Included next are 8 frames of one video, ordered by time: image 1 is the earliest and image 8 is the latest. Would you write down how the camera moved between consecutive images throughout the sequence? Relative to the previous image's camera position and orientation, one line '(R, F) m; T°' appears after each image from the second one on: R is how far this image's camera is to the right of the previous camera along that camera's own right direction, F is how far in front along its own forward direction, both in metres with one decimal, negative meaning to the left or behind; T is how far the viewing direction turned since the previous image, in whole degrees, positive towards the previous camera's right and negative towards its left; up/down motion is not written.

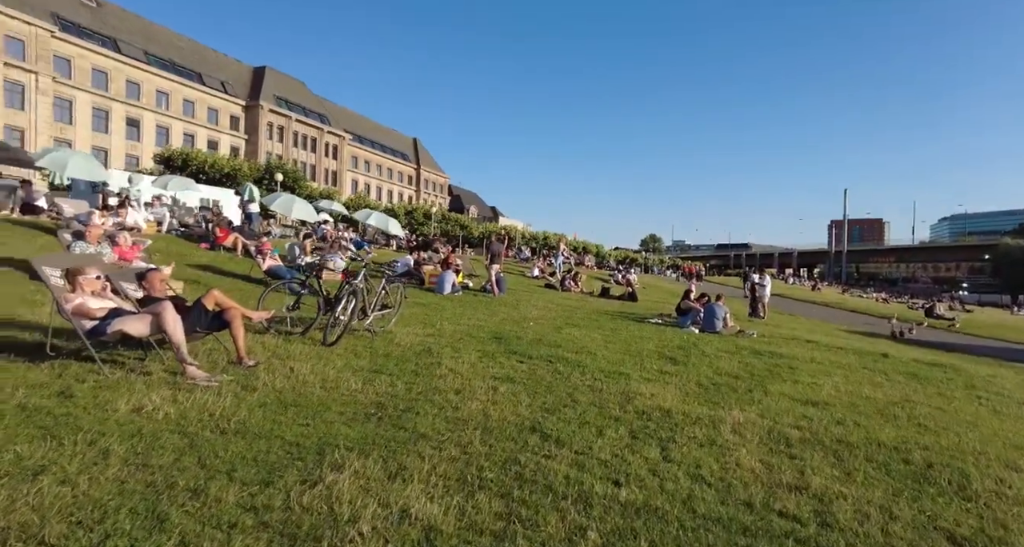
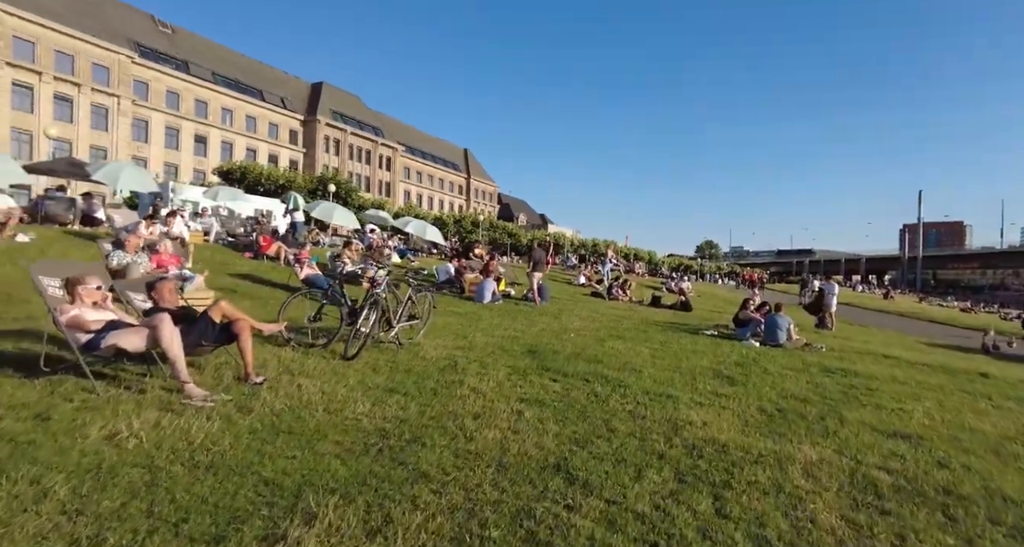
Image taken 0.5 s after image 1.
(+0.2, +0.8) m; -5°
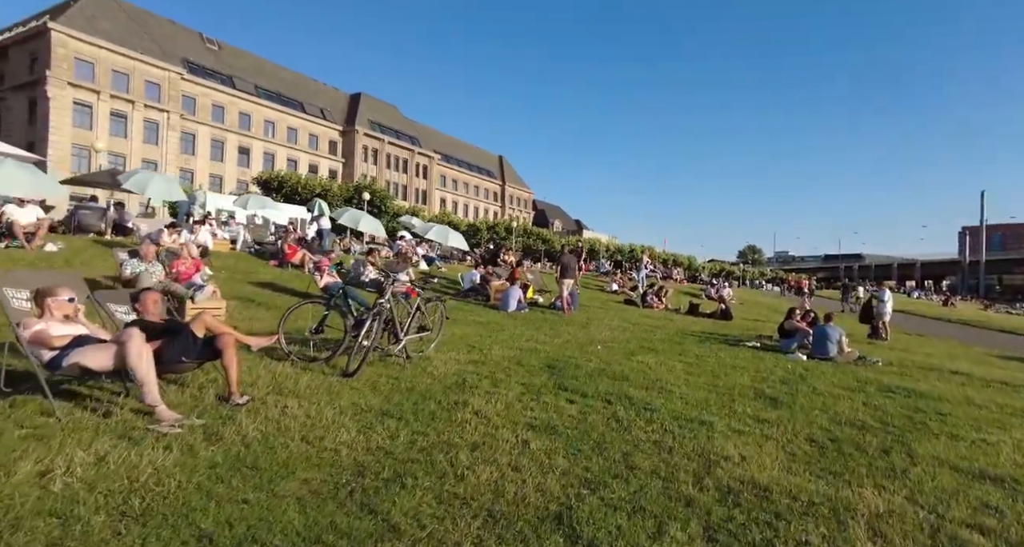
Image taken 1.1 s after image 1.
(+0.3, +0.8) m; -4°
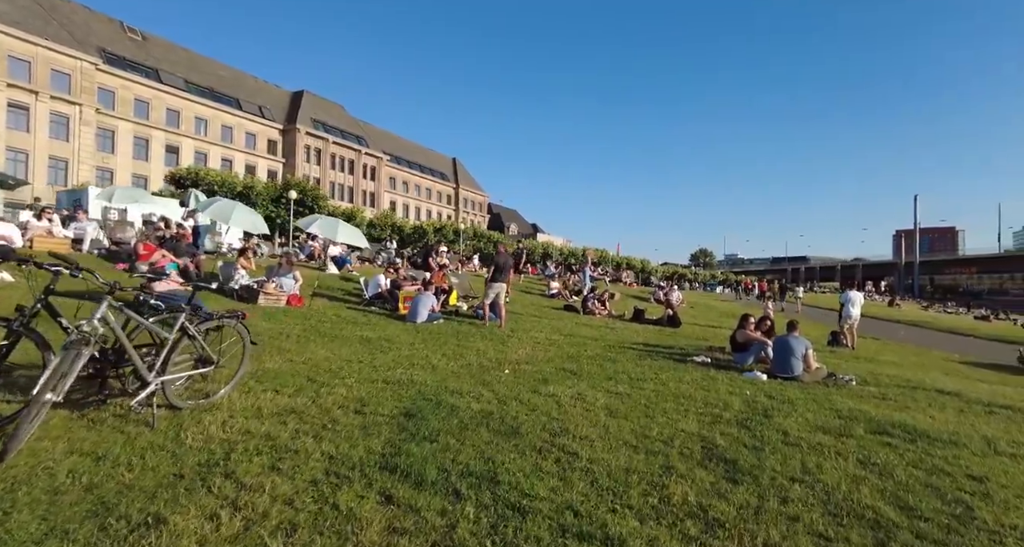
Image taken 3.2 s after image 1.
(+1.3, +2.9) m; +4°
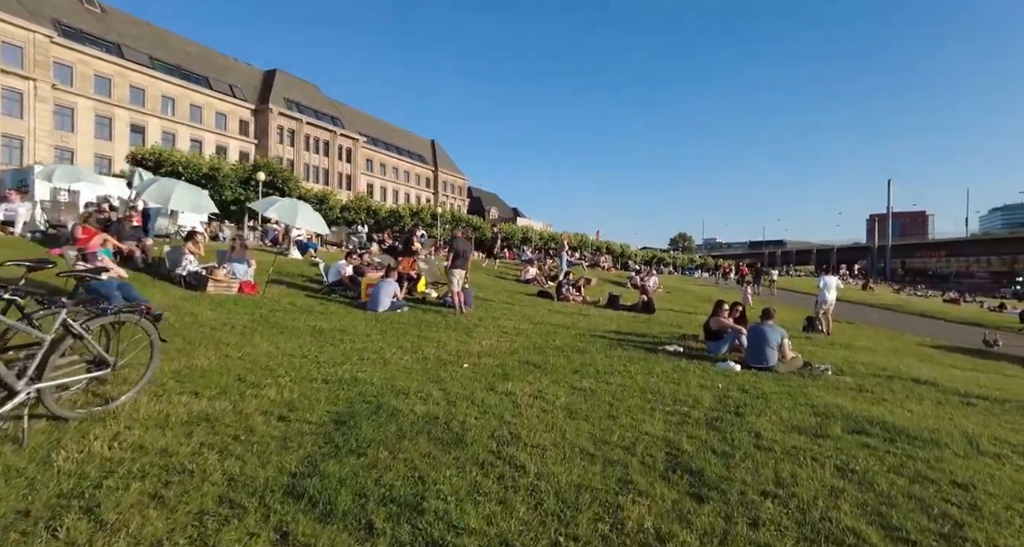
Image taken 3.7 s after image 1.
(+0.3, +0.7) m; +2°
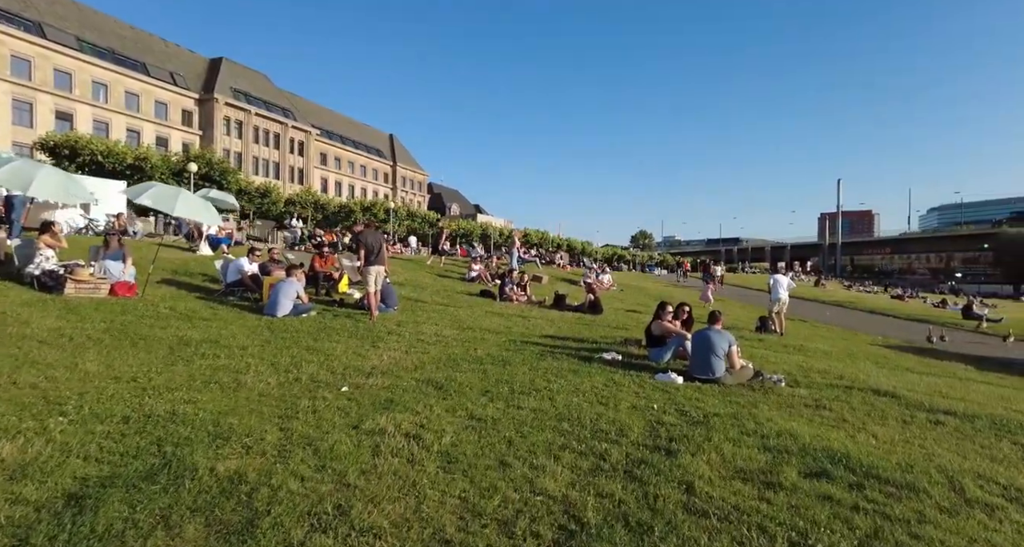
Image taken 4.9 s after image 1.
(+0.9, +1.6) m; +4°
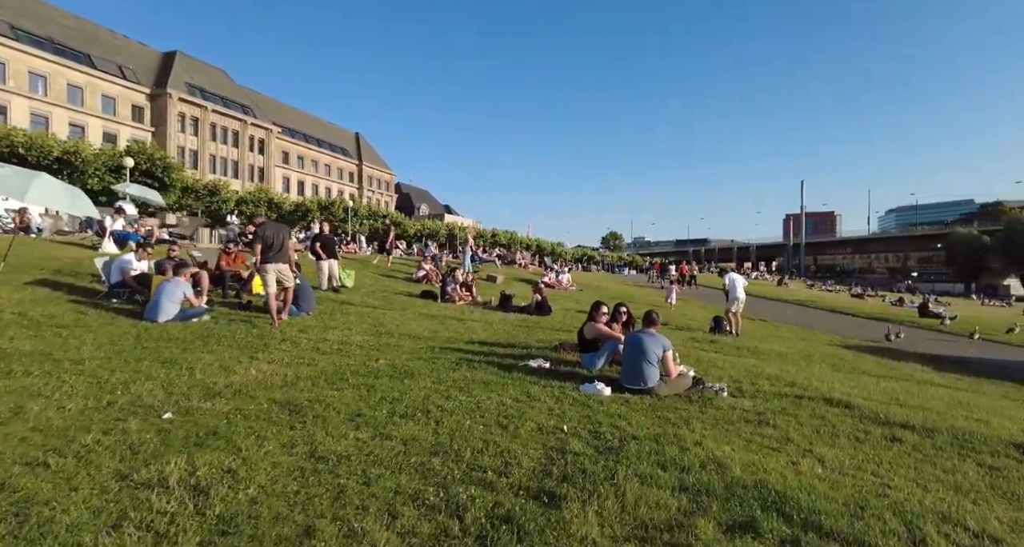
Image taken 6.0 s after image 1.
(+1.0, +1.3) m; +3°
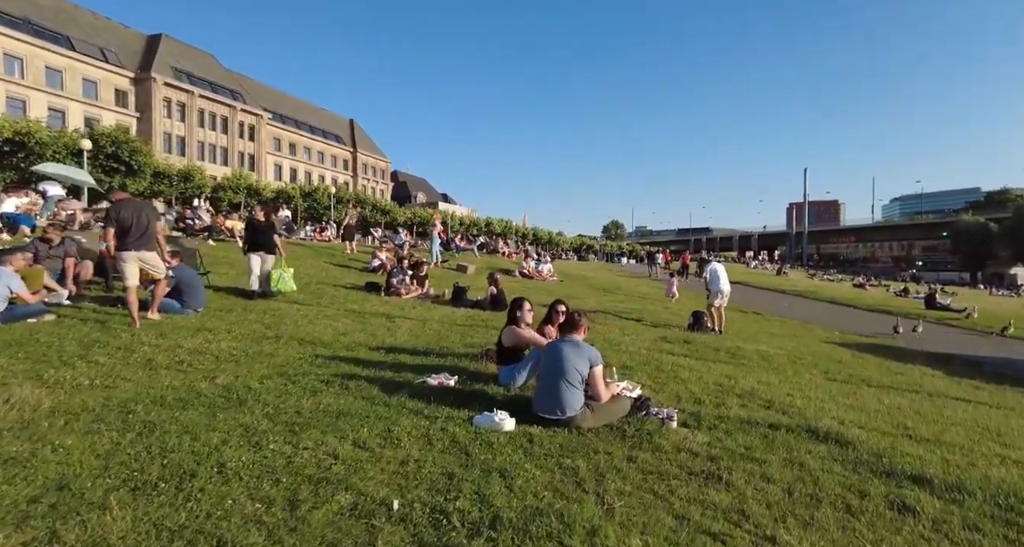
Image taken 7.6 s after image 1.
(+1.4, +2.2) m; 0°
